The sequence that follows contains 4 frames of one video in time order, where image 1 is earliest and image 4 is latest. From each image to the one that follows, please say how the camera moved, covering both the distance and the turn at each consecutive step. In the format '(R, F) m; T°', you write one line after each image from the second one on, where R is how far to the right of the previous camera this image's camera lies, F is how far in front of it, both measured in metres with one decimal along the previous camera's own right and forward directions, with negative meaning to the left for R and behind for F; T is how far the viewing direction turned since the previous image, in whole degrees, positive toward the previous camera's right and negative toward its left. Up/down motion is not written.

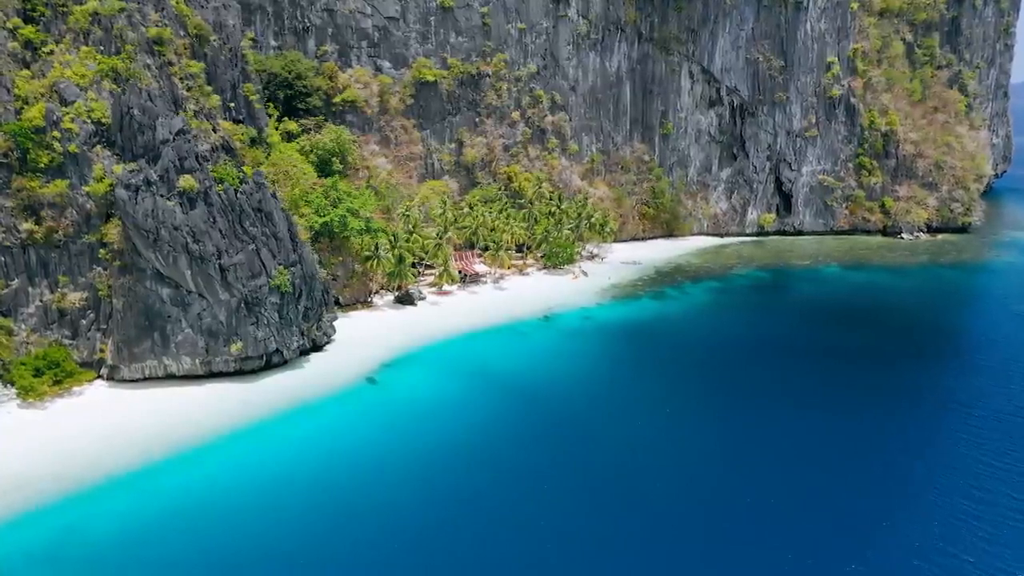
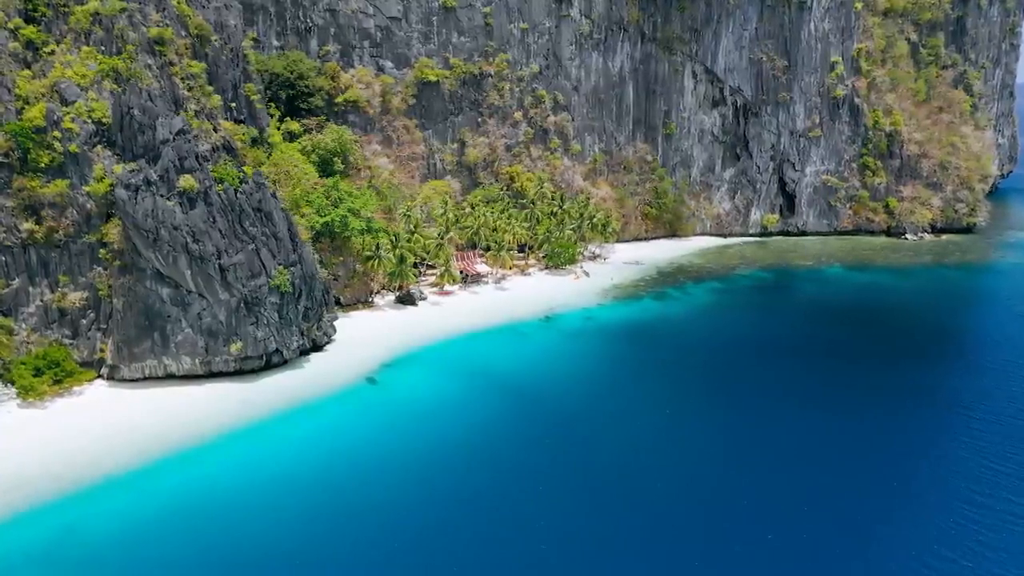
(+0.2, +0.1) m; 0°
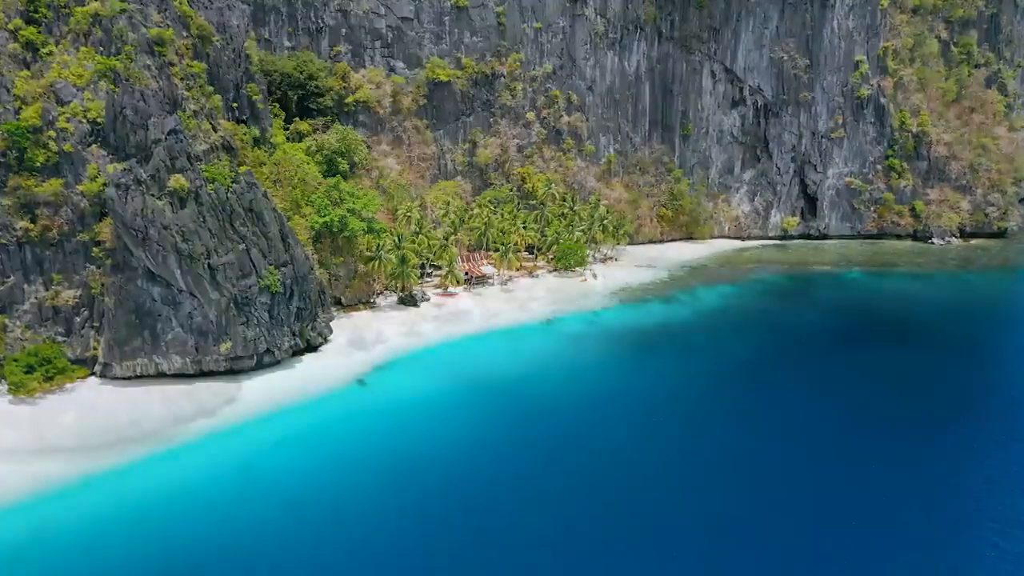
(+2.0, +0.6) m; -3°
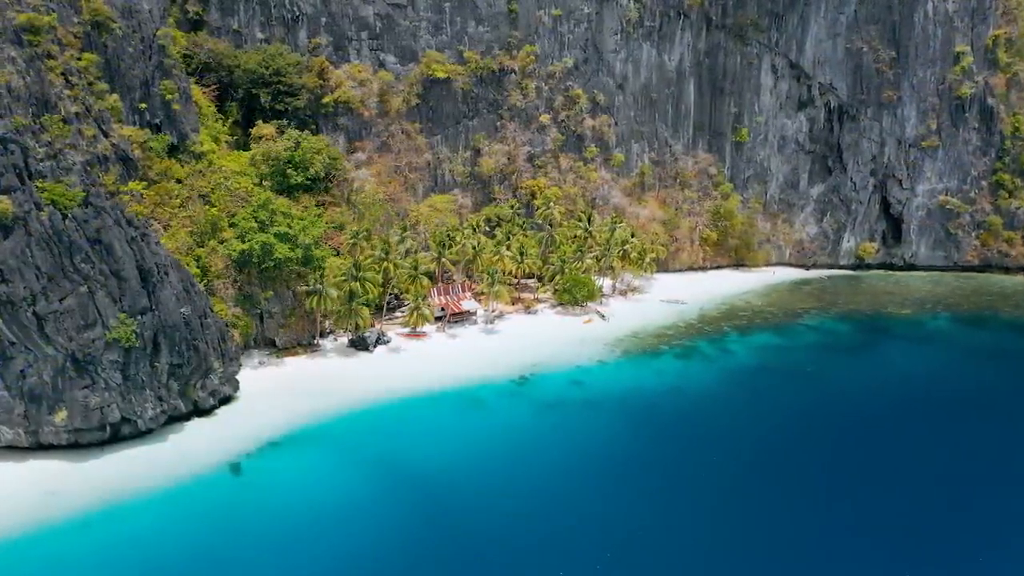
(+5.7, +9.5) m; -7°
